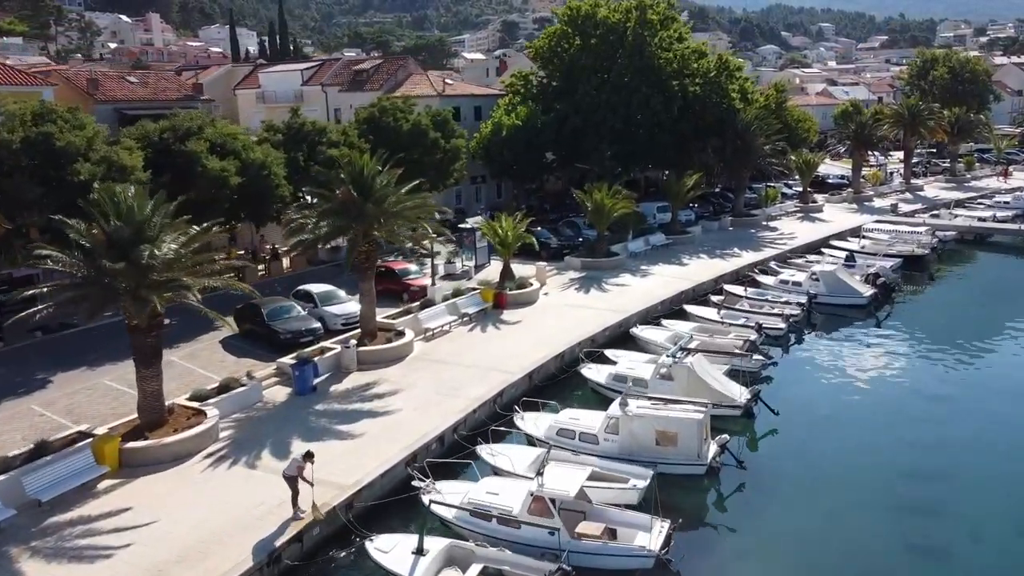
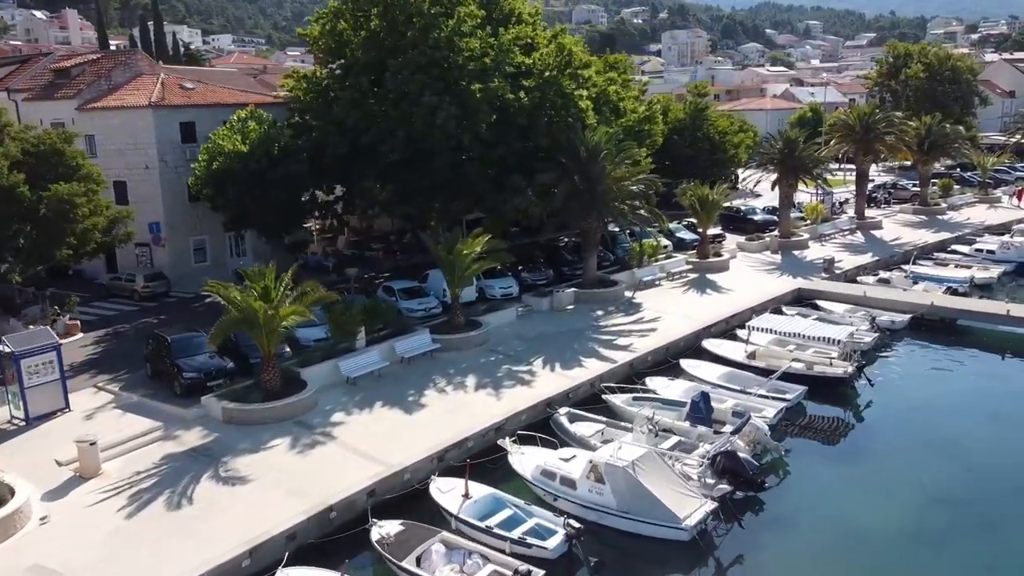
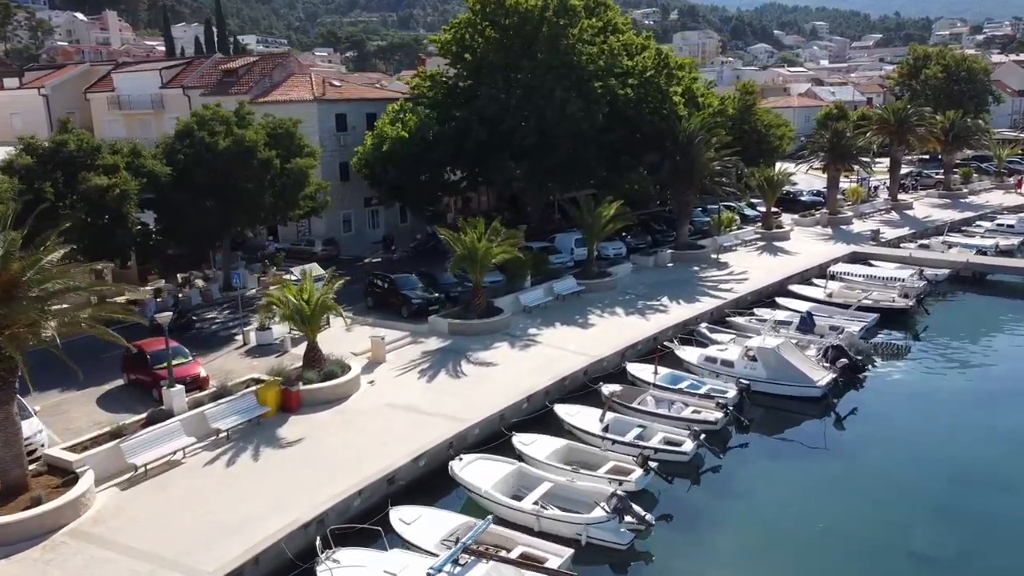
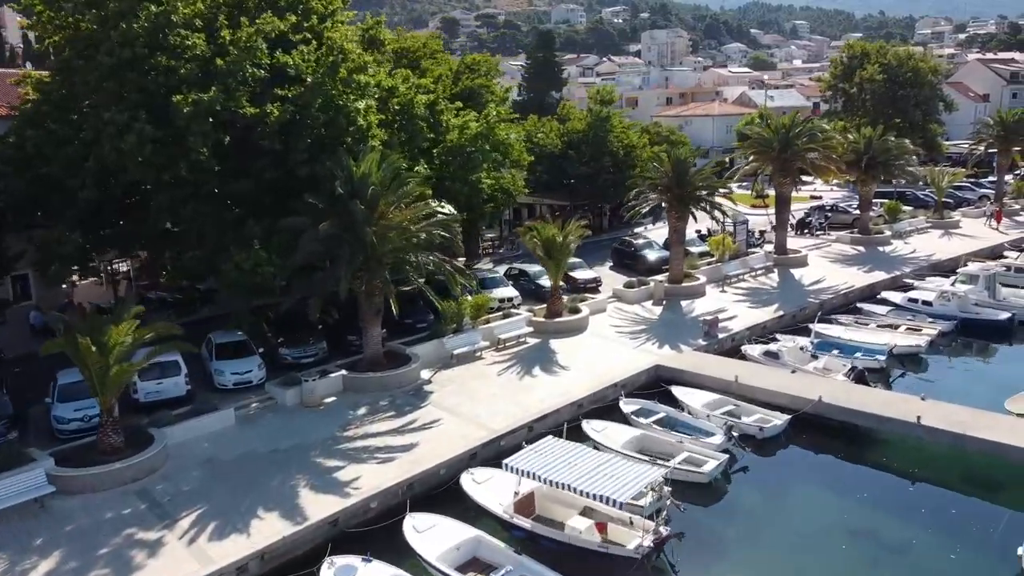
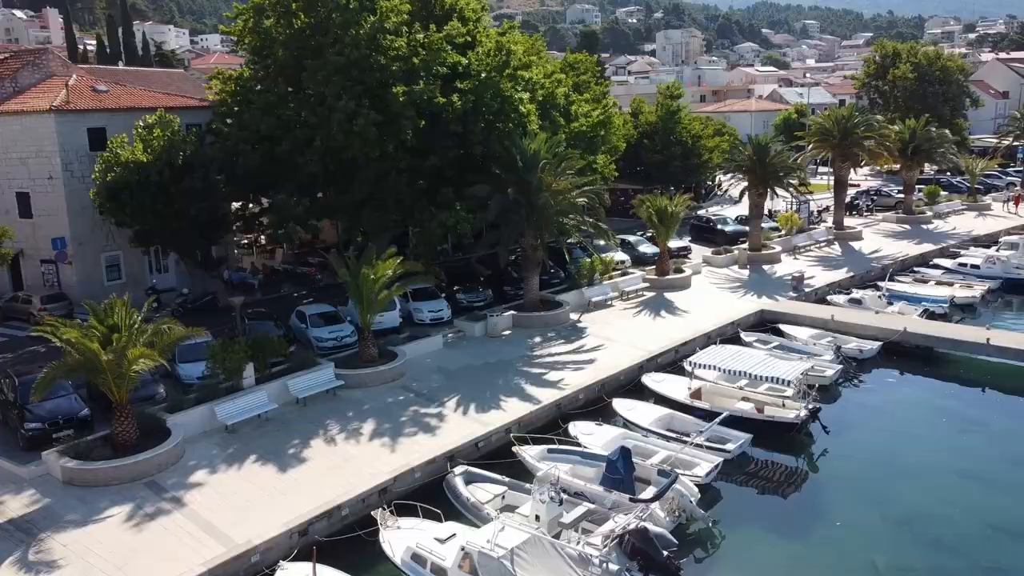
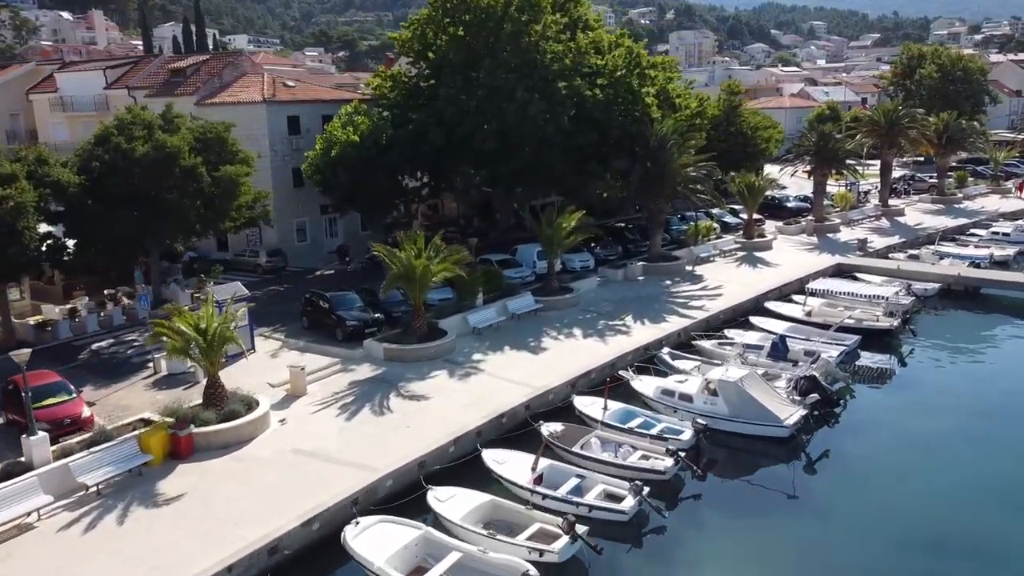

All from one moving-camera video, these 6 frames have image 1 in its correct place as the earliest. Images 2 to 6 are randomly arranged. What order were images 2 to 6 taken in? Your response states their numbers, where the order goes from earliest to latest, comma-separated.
3, 6, 2, 5, 4
